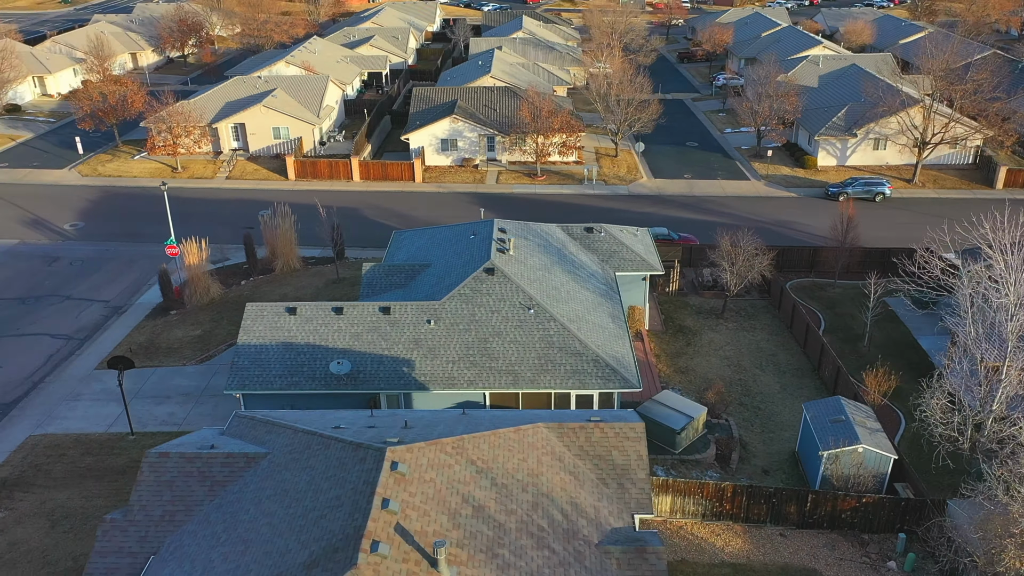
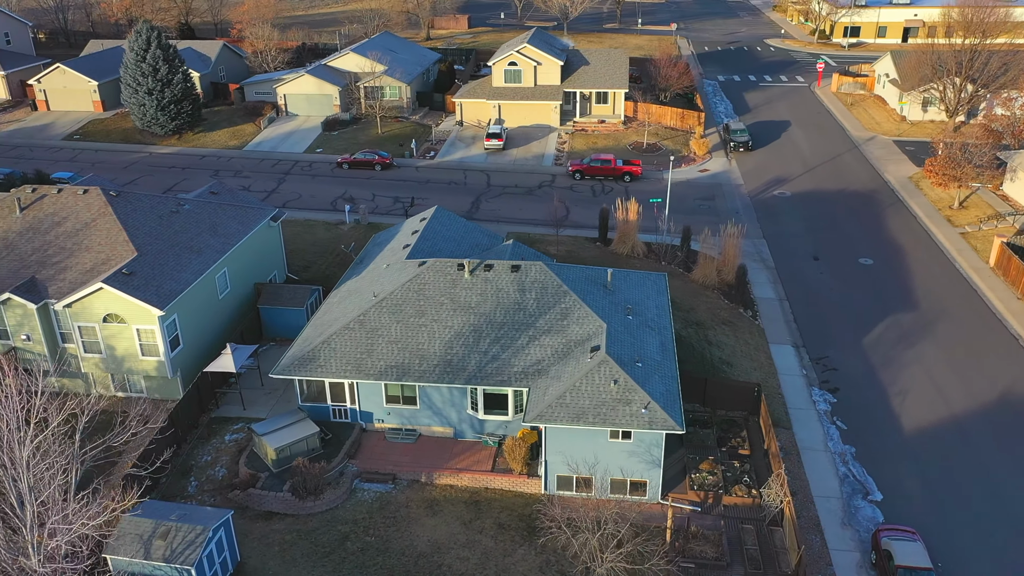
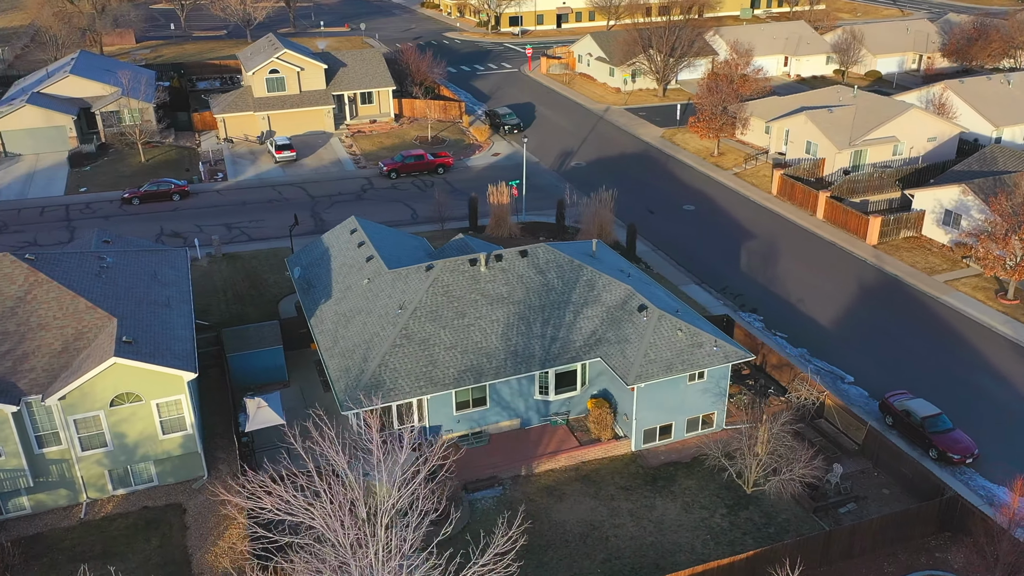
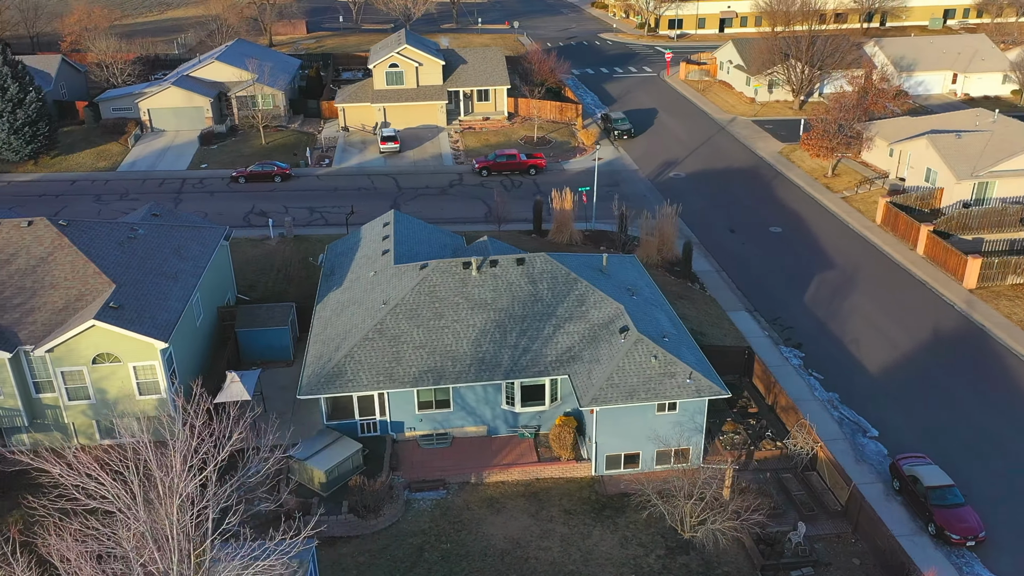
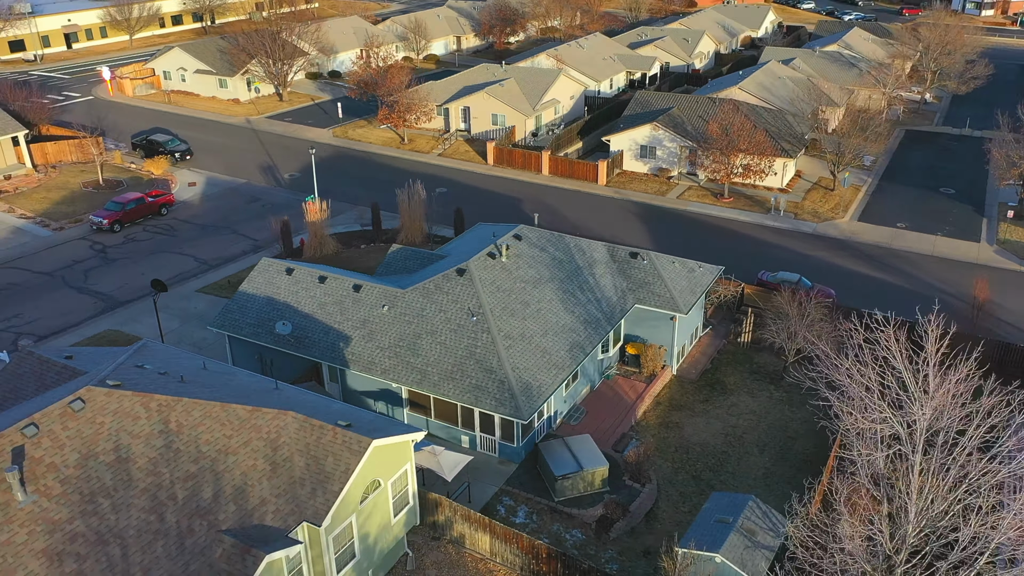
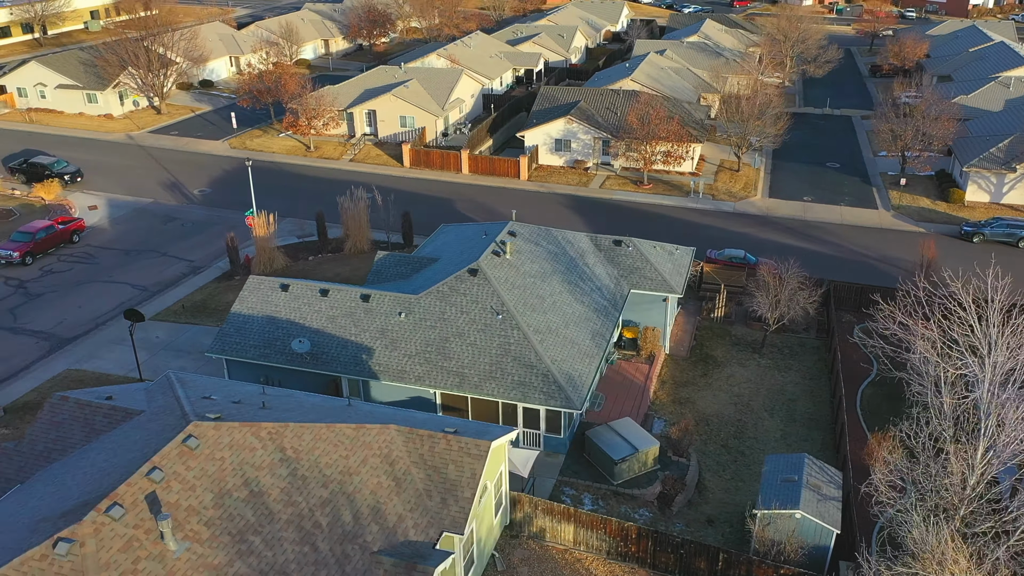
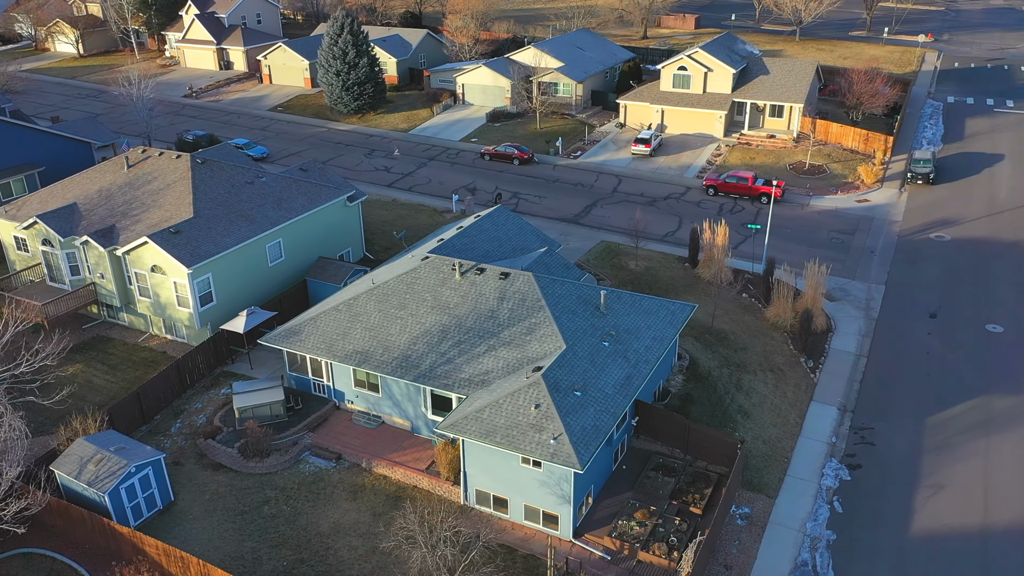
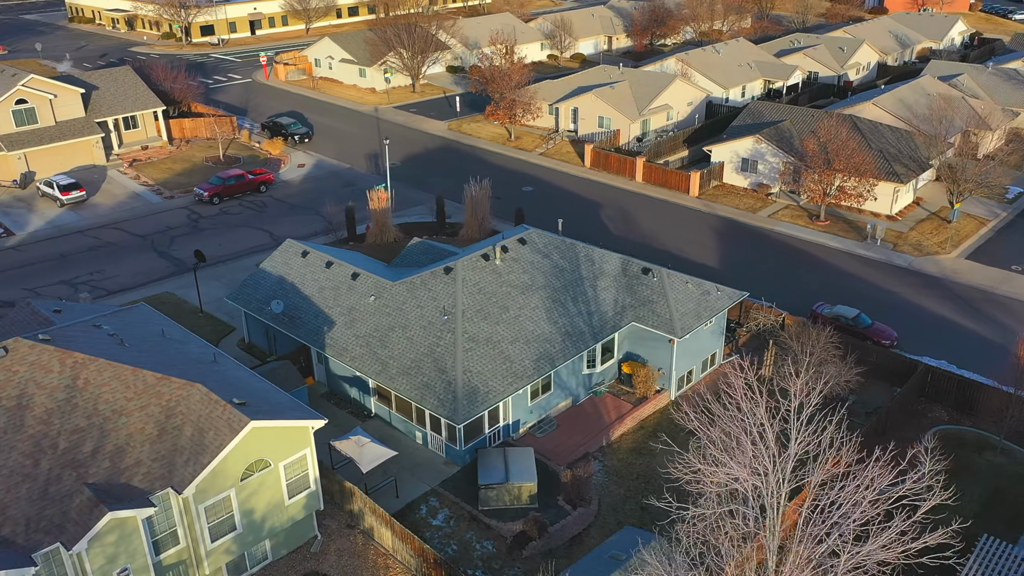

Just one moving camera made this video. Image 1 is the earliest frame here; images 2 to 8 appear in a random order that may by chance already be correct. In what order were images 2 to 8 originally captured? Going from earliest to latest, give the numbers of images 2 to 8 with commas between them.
6, 5, 8, 3, 4, 2, 7
